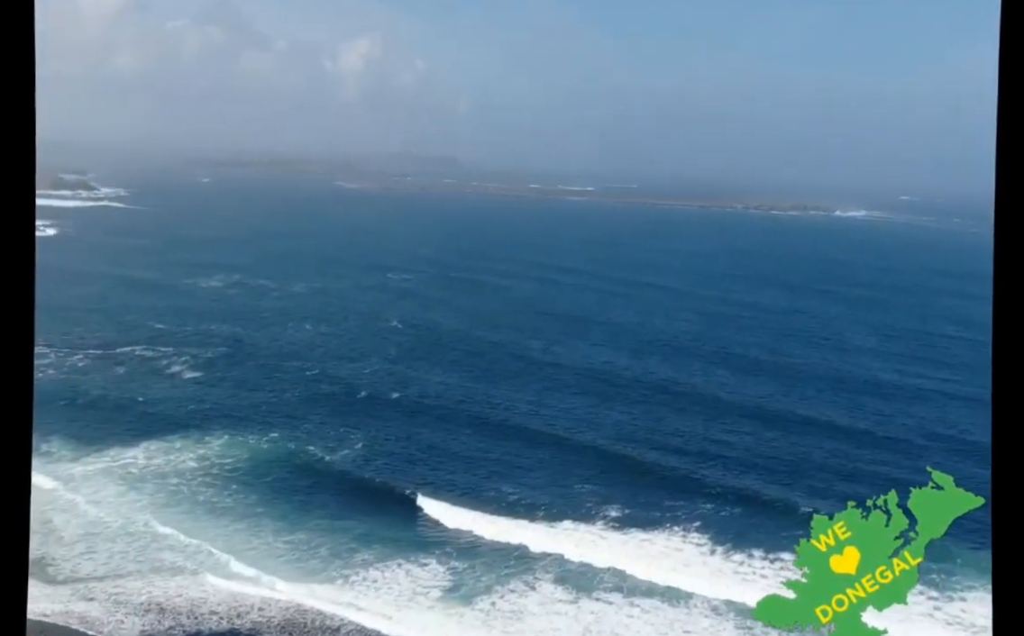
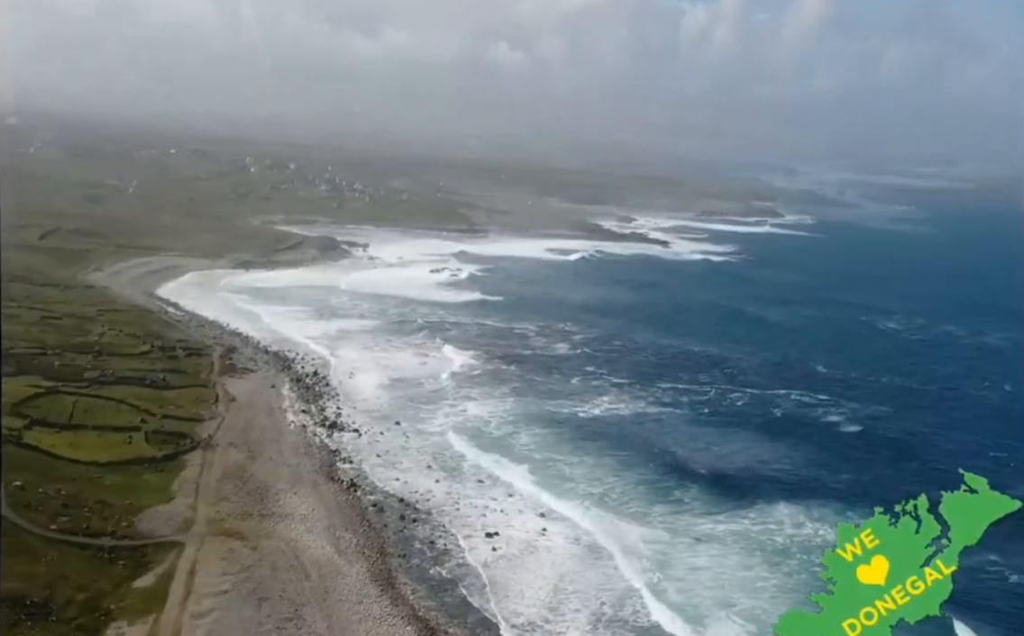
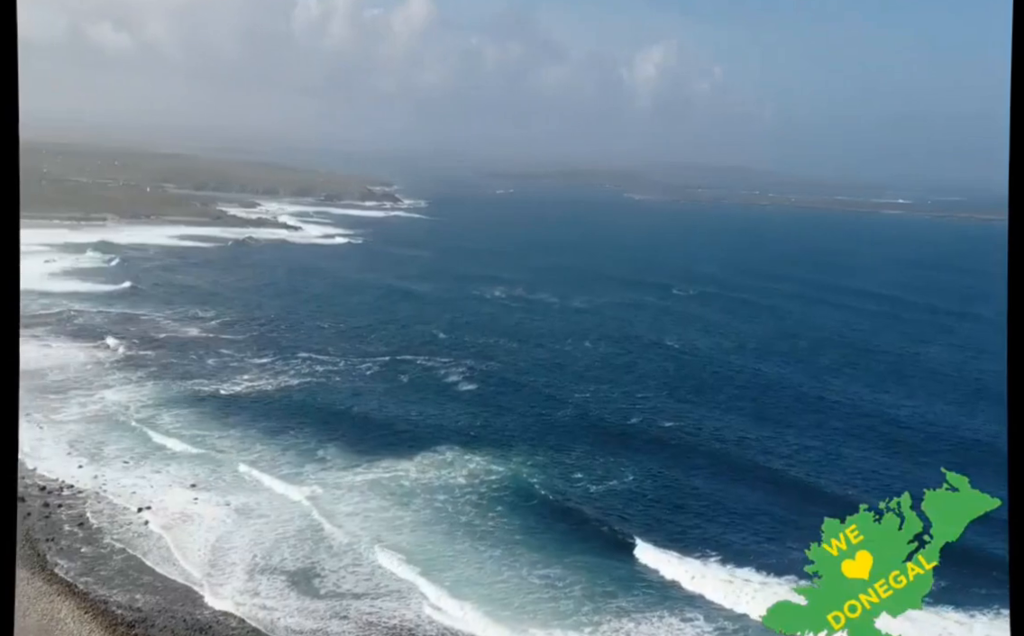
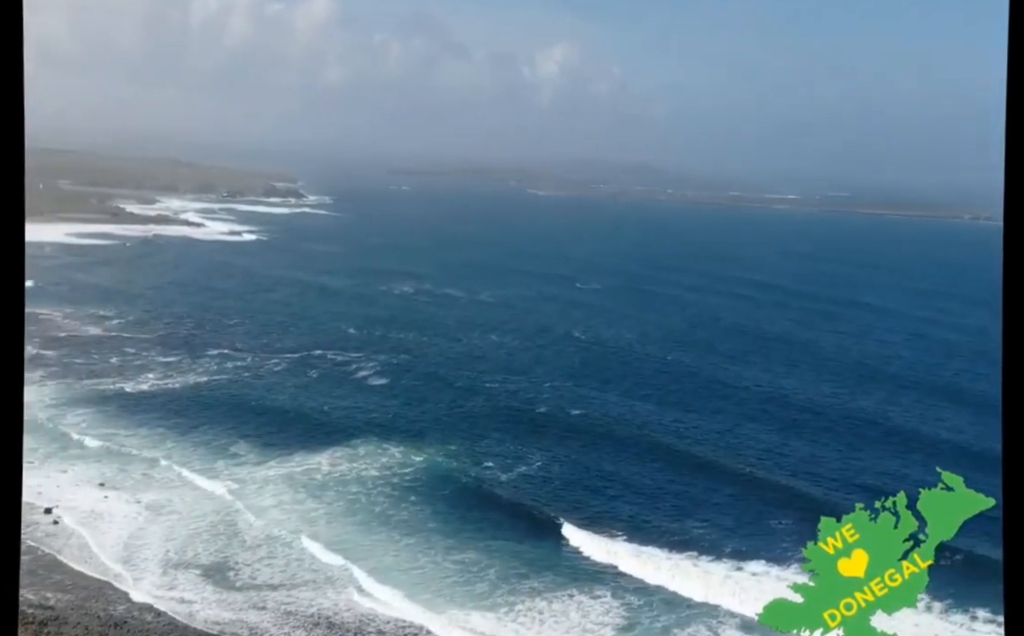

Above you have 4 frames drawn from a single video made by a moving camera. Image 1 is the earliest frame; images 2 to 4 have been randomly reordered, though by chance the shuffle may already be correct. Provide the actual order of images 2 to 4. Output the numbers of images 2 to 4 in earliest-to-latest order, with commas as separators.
4, 3, 2
